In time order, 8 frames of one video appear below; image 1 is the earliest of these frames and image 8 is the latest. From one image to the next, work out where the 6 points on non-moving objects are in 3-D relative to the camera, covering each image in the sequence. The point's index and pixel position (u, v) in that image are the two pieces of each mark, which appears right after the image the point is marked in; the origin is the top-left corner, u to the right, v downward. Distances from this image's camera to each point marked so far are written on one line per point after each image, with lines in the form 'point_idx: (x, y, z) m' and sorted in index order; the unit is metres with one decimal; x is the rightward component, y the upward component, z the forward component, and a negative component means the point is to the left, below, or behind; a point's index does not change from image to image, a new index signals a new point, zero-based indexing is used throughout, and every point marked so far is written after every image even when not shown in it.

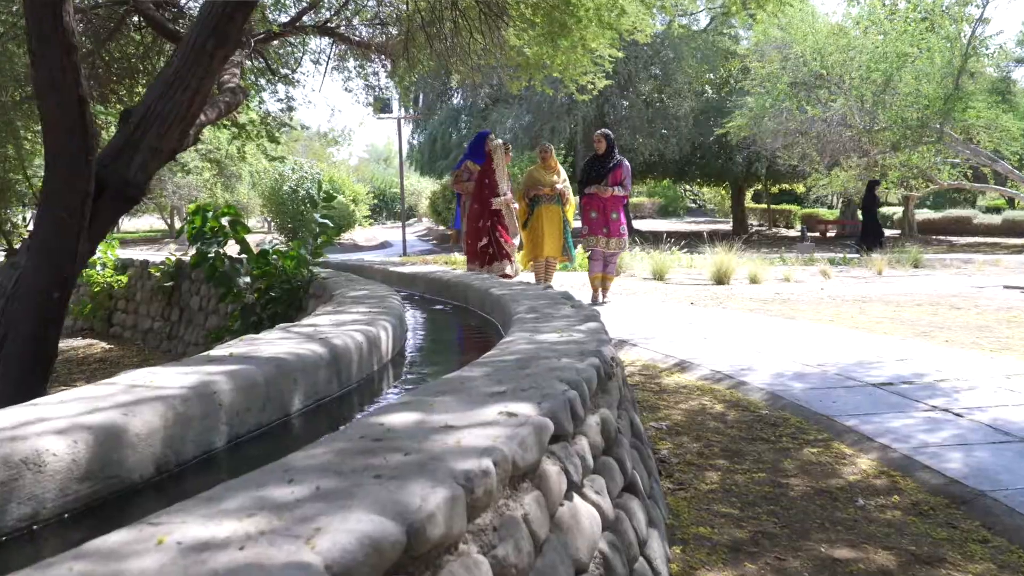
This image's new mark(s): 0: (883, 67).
0: (+6.0, +3.6, +18.4) m
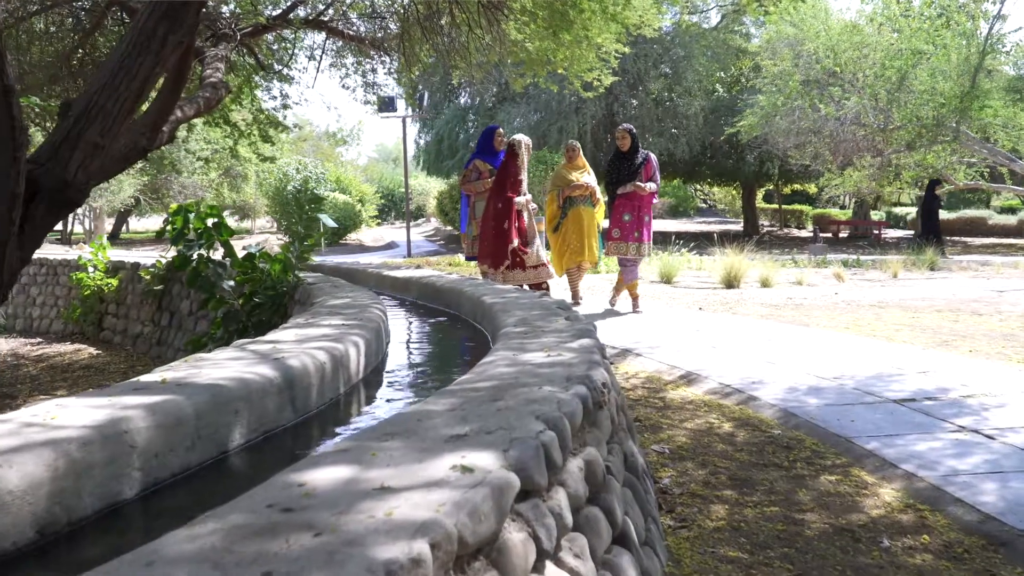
0: (+6.1, +3.6, +17.9) m
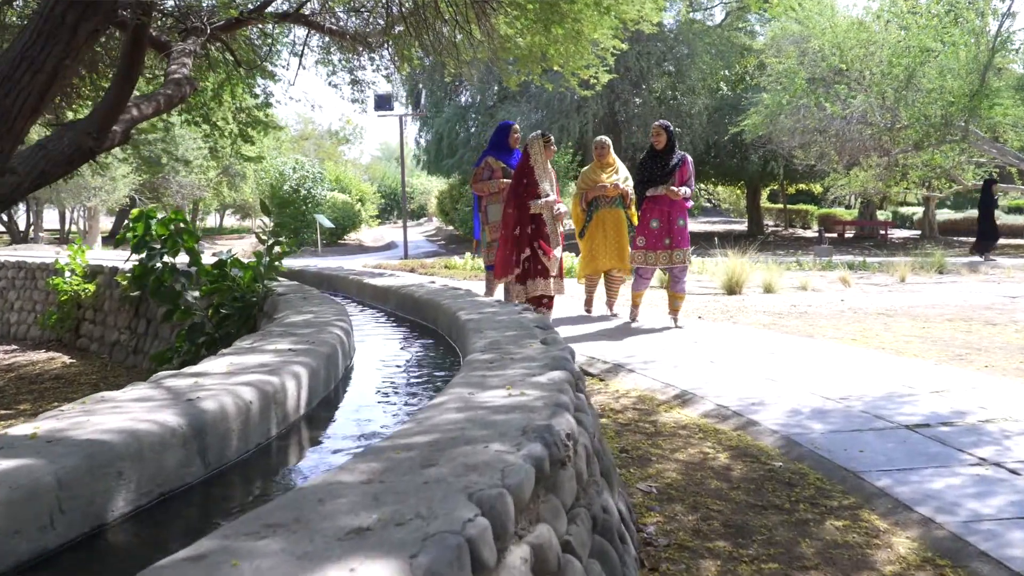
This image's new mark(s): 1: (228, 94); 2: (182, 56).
0: (+6.1, +3.5, +17.5) m
1: (-2.4, +1.7, +9.6) m
2: (-1.9, +1.3, +6.4) m
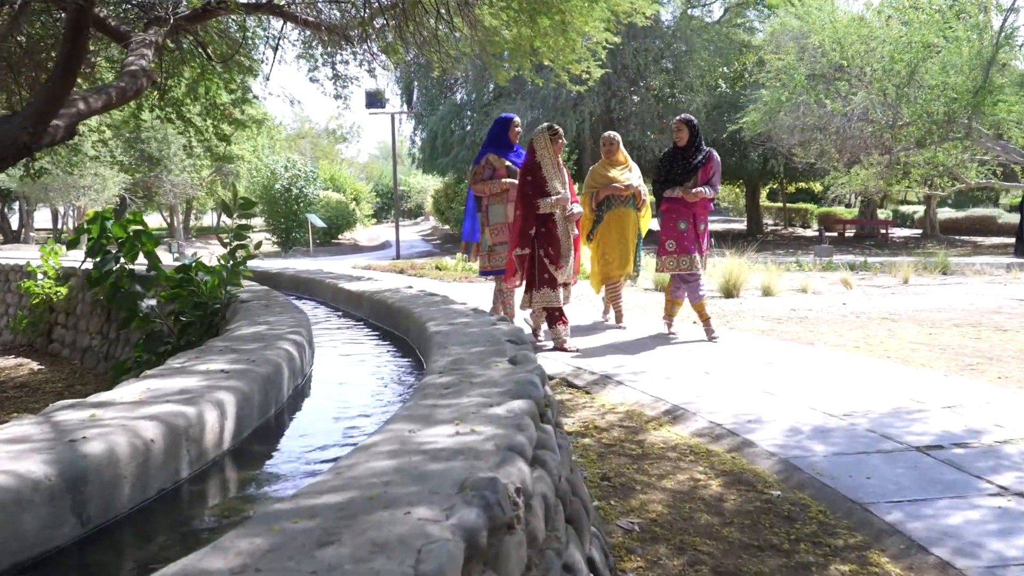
0: (+6.0, +3.5, +17.1) m
1: (-2.5, +1.7, +9.2) m
2: (-2.0, +1.3, +6.0) m
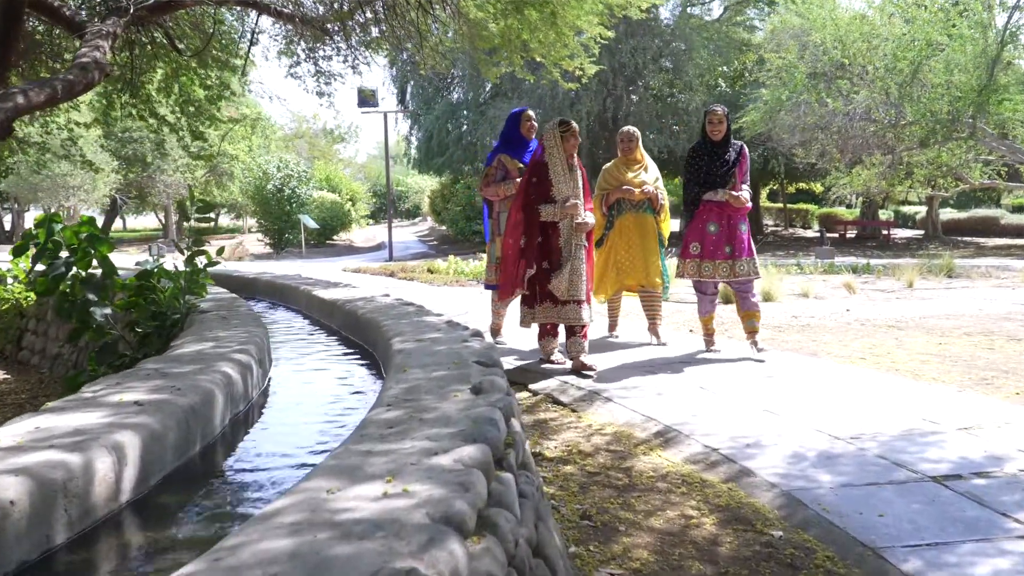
0: (+5.9, +3.5, +16.7) m
1: (-2.6, +1.6, +8.8) m
2: (-2.1, +1.3, +5.6) m
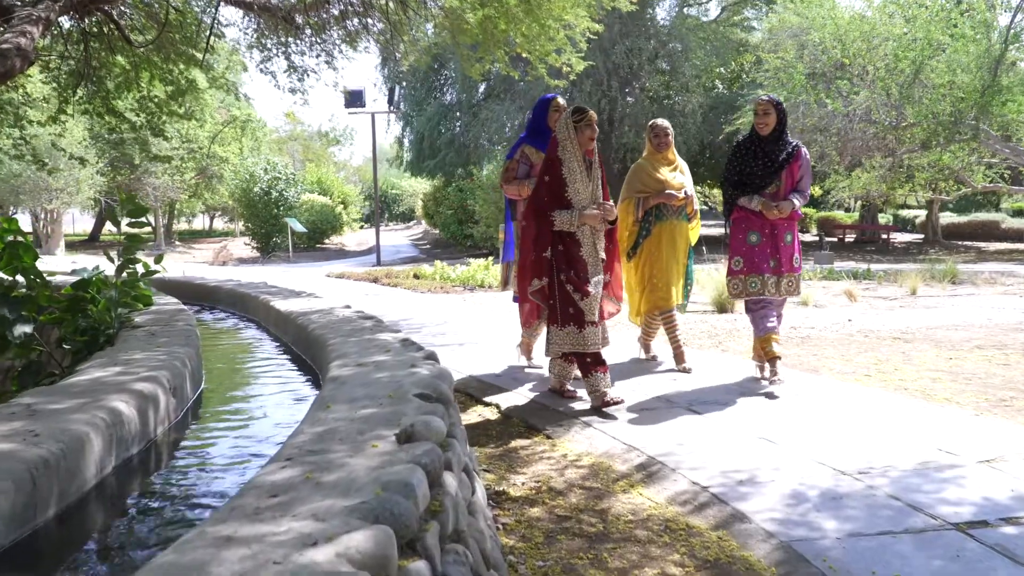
0: (+5.8, +3.4, +16.2) m
1: (-2.8, +1.6, +8.3) m
2: (-2.2, +1.2, +5.1) m
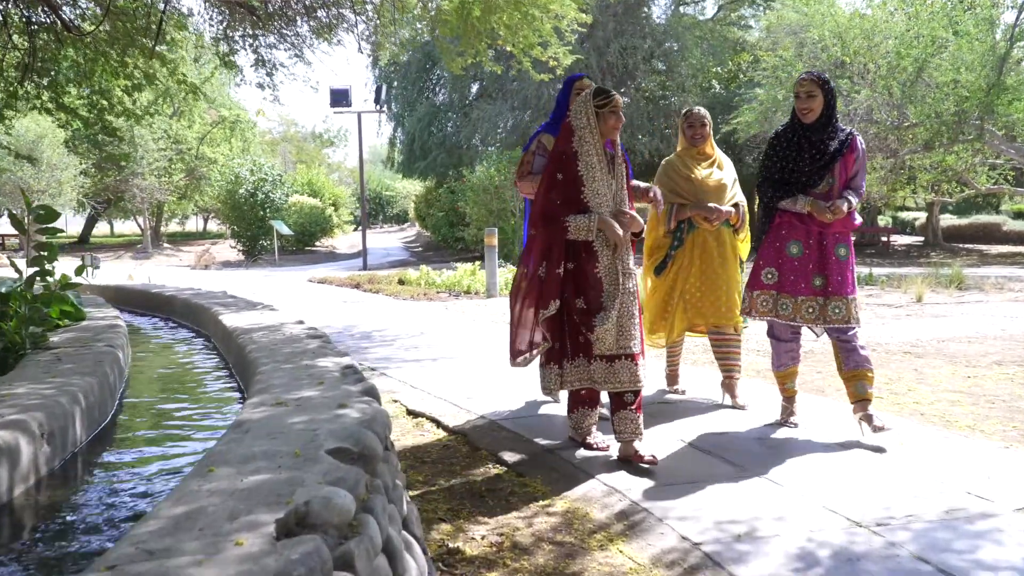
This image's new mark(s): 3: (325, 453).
0: (+5.6, +3.3, +15.7) m
1: (-2.9, +1.5, +7.8) m
2: (-2.3, +1.1, +4.6) m
3: (-0.4, -0.3, +2.2) m
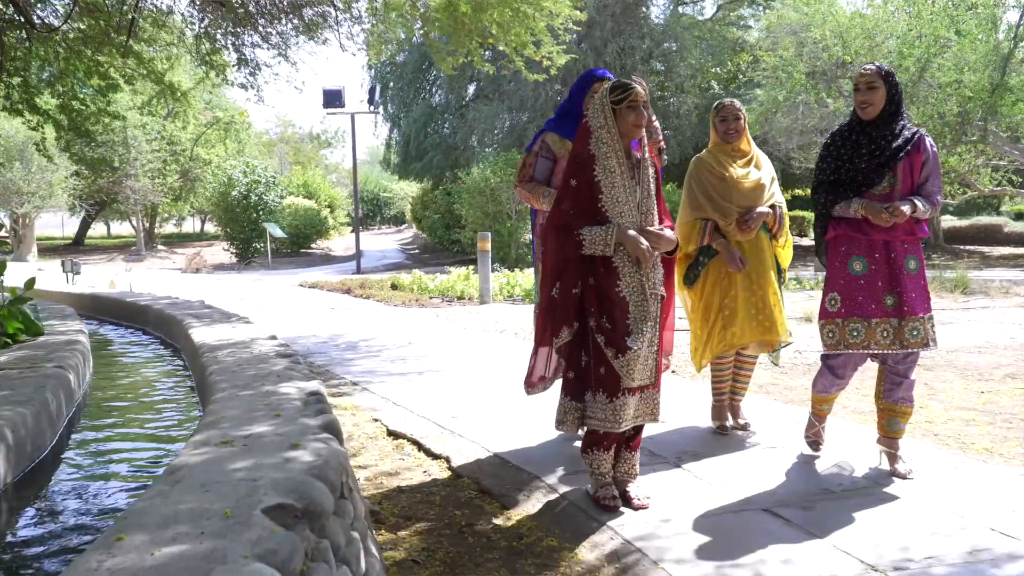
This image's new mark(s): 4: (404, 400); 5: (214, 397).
0: (+5.6, +3.2, +15.4) m
1: (-3.0, +1.4, +7.4) m
2: (-2.4, +1.1, +4.2) m
3: (-0.4, -0.4, +1.9) m
4: (-0.5, -0.6, +5.6) m
5: (-0.8, -0.3, +3.2) m
